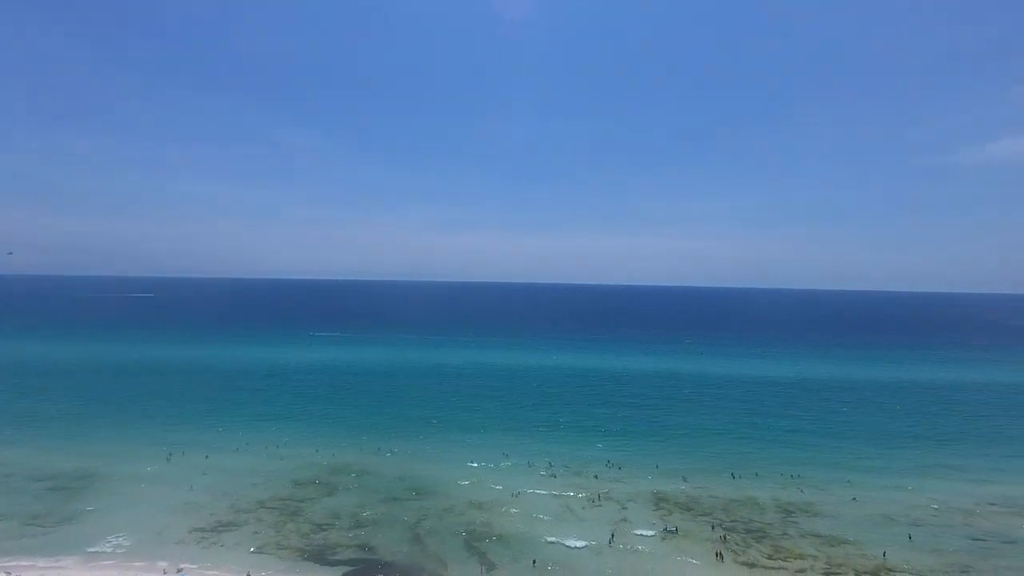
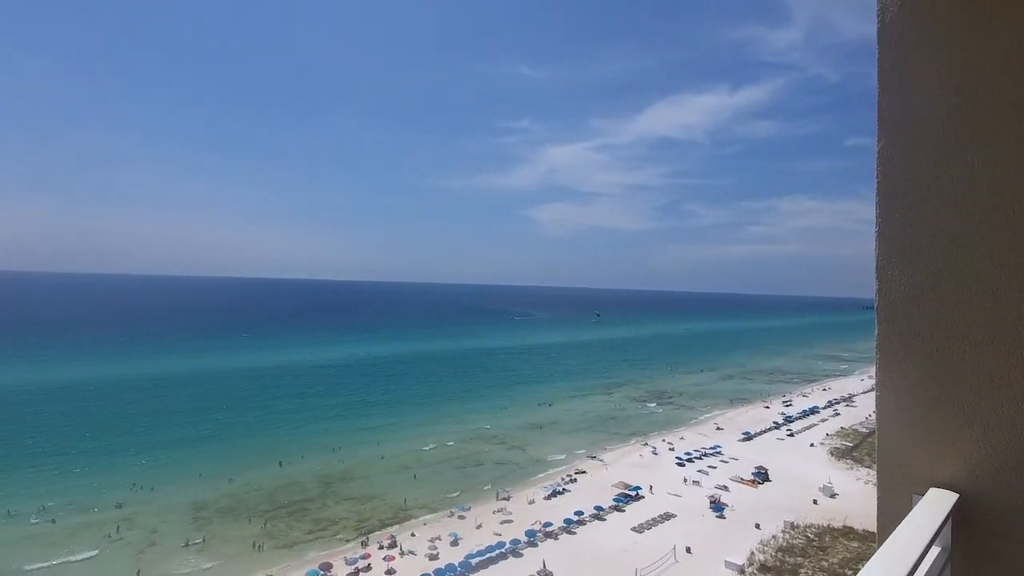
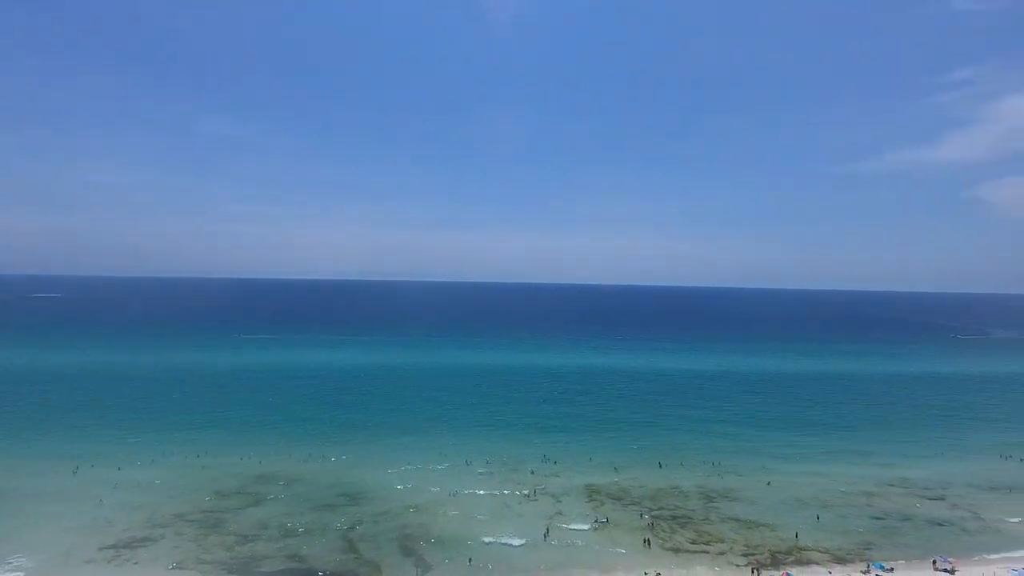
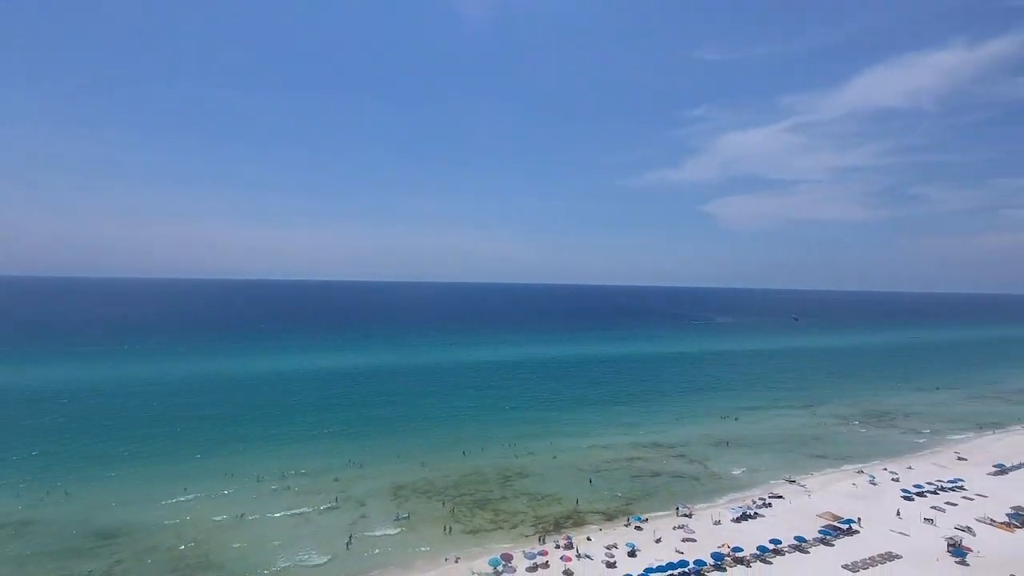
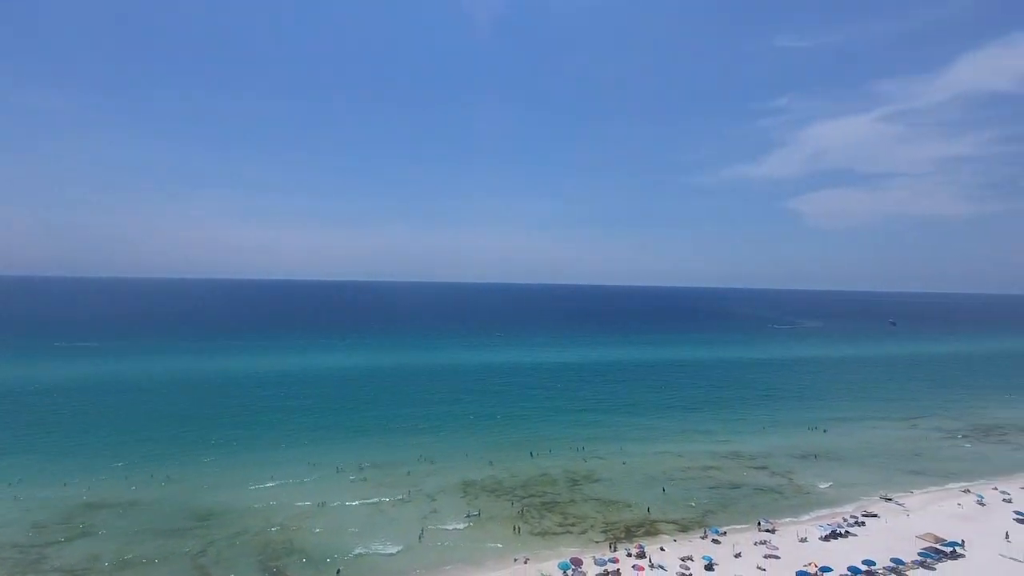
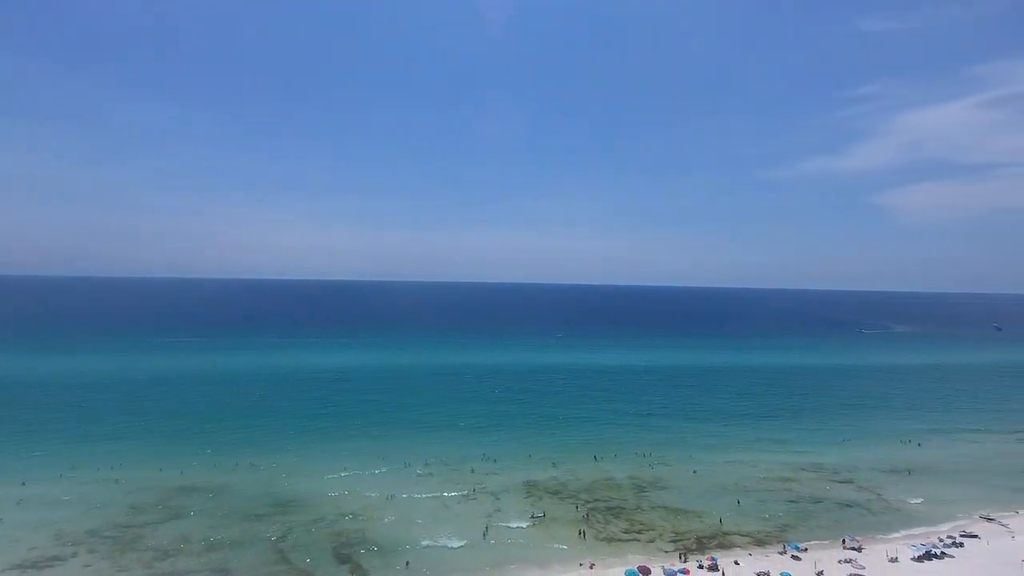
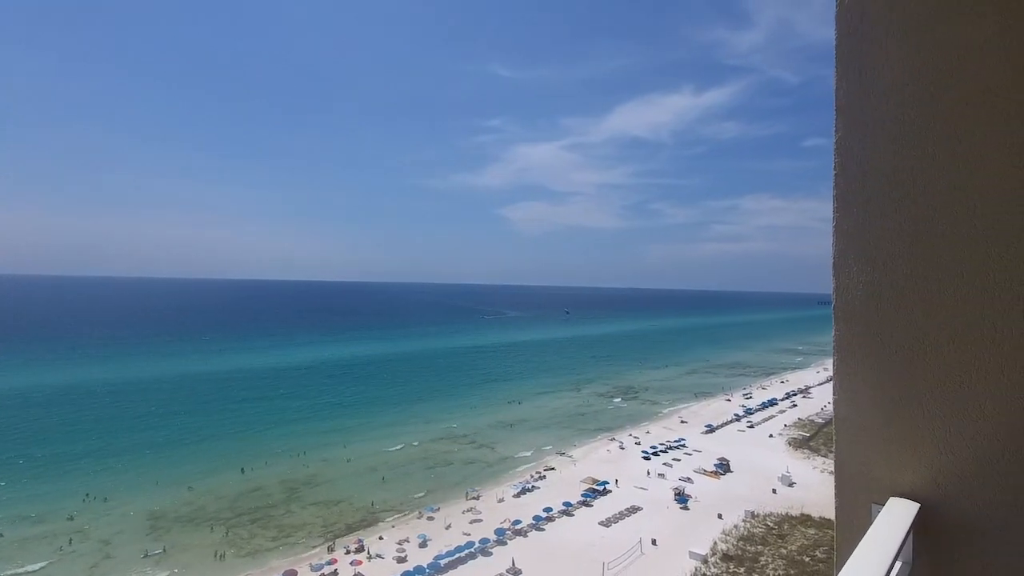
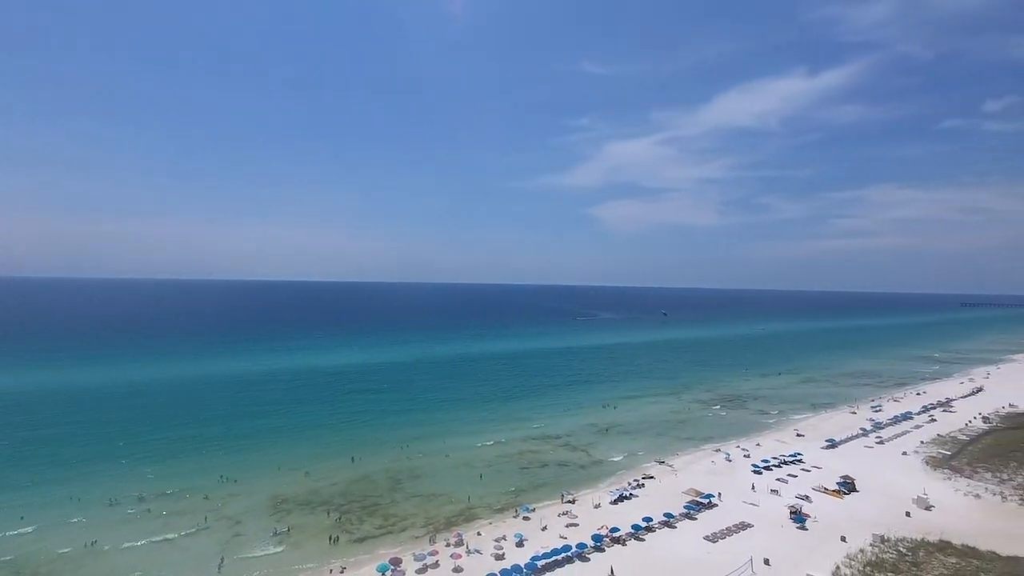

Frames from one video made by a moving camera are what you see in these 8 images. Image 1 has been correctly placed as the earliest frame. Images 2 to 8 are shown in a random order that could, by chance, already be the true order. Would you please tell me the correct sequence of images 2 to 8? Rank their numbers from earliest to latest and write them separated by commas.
3, 6, 5, 4, 8, 7, 2
